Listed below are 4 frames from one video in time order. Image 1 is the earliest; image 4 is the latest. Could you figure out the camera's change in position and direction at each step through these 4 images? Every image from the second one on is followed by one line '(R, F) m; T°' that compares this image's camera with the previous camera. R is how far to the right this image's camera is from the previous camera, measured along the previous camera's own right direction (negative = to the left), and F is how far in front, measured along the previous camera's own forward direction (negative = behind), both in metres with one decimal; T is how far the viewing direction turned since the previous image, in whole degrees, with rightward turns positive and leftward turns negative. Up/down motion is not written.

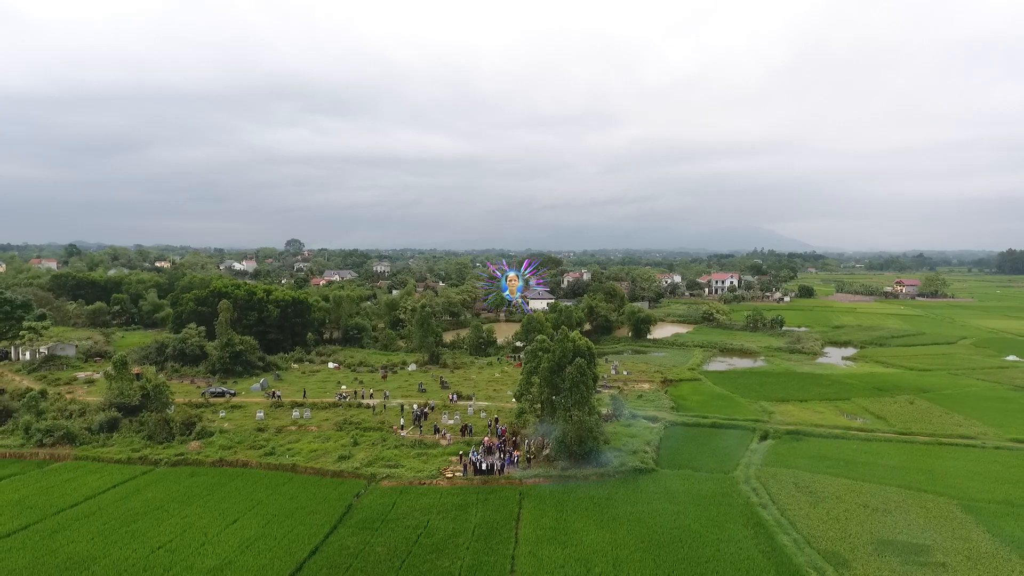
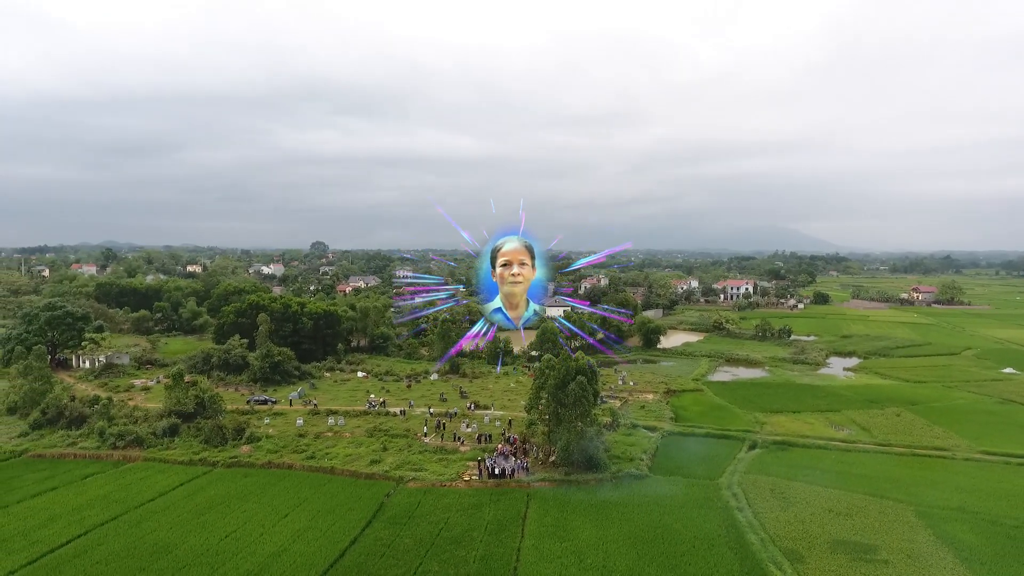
(+0.5, -2.4) m; -2°
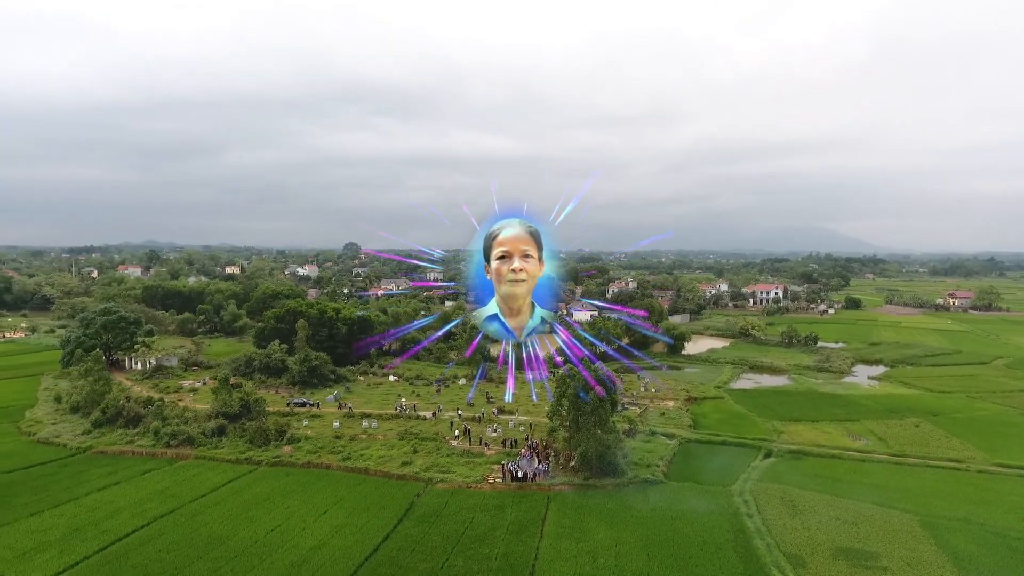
(+0.3, -1.2) m; -3°
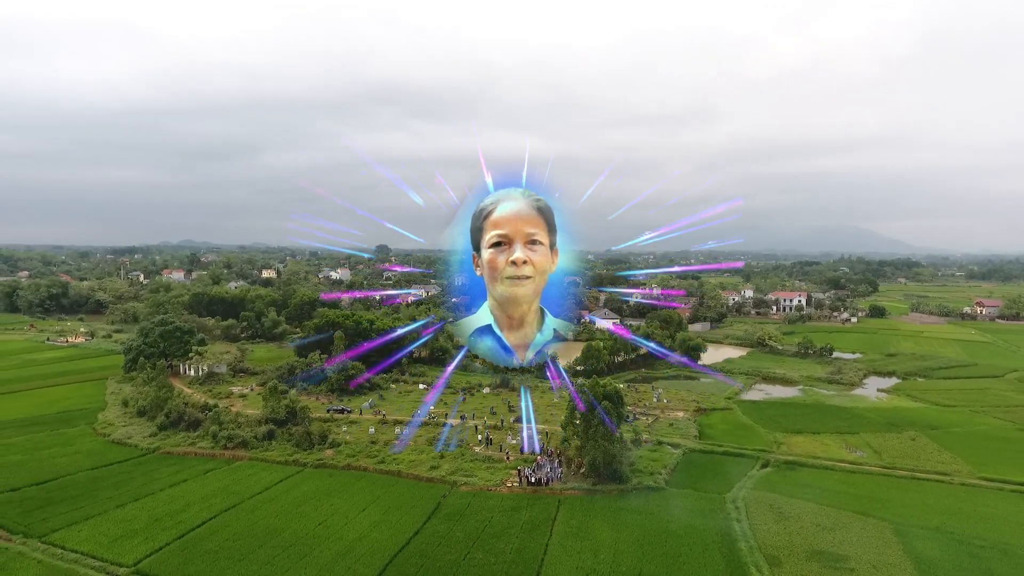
(+0.6, -2.5) m; -3°
